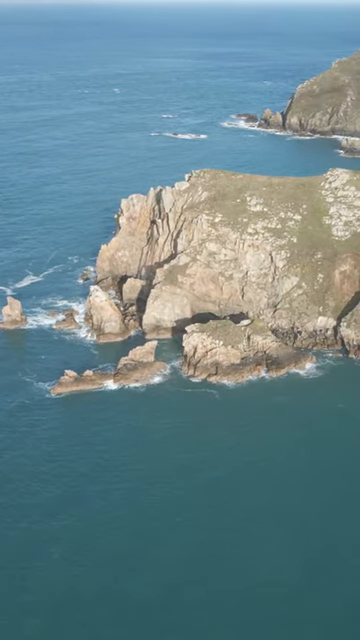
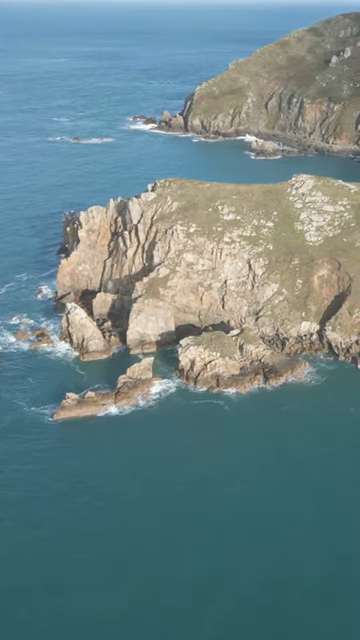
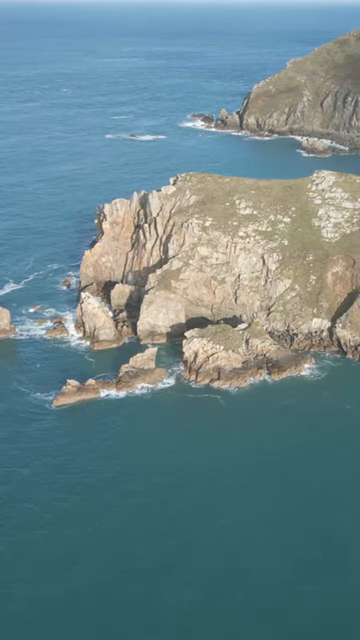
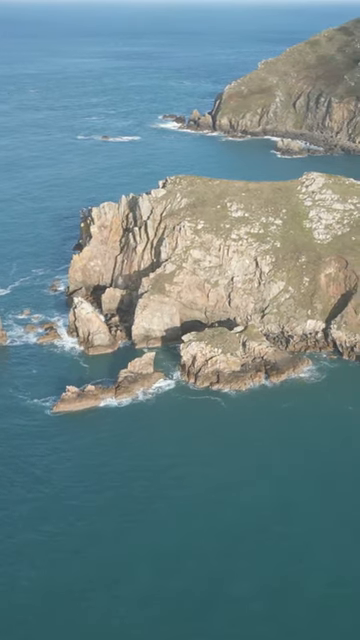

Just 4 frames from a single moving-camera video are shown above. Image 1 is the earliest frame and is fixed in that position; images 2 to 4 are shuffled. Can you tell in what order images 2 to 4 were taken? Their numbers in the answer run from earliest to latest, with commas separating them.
3, 4, 2
